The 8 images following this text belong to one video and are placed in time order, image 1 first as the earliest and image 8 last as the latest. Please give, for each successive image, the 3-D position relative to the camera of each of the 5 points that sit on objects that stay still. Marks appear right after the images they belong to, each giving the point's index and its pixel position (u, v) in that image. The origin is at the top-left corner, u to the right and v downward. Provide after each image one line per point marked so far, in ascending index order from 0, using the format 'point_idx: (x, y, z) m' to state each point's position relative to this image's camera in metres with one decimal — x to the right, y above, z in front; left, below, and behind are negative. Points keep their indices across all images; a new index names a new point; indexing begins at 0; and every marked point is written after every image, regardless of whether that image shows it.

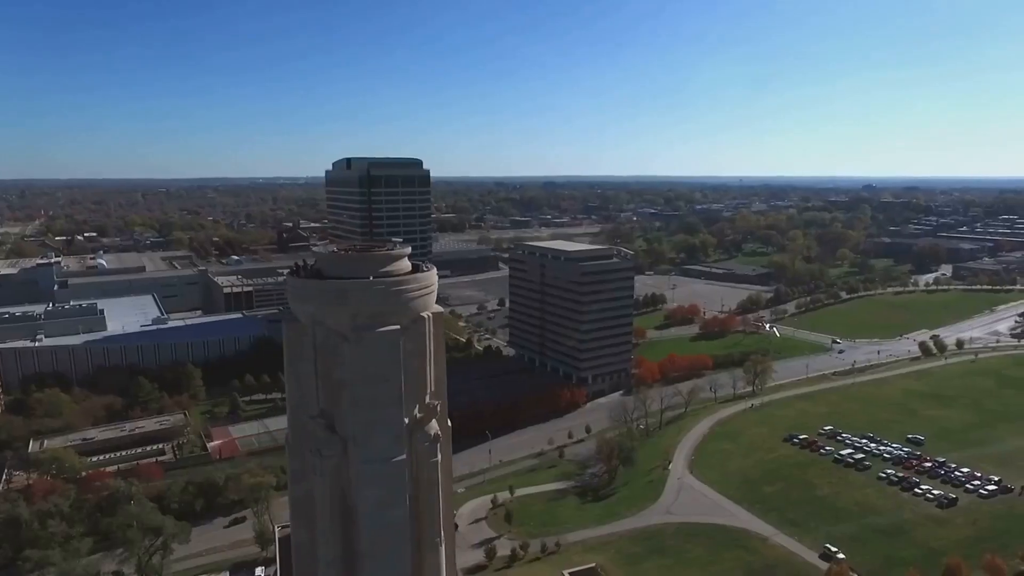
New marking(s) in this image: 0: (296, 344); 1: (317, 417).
0: (-1.9, -0.5, +5.7) m
1: (-1.7, -1.1, +5.6) m
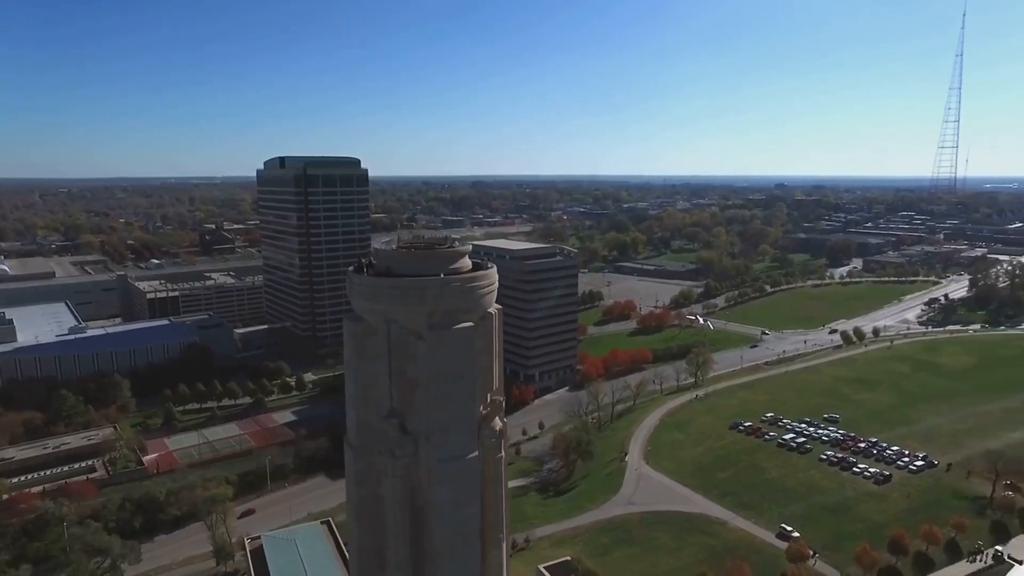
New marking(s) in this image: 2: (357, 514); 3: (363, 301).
0: (-1.3, -0.5, +5.6) m
1: (-1.1, -1.1, +5.6) m
2: (-1.4, -2.0, +5.9) m
3: (-1.3, -0.1, +5.5) m
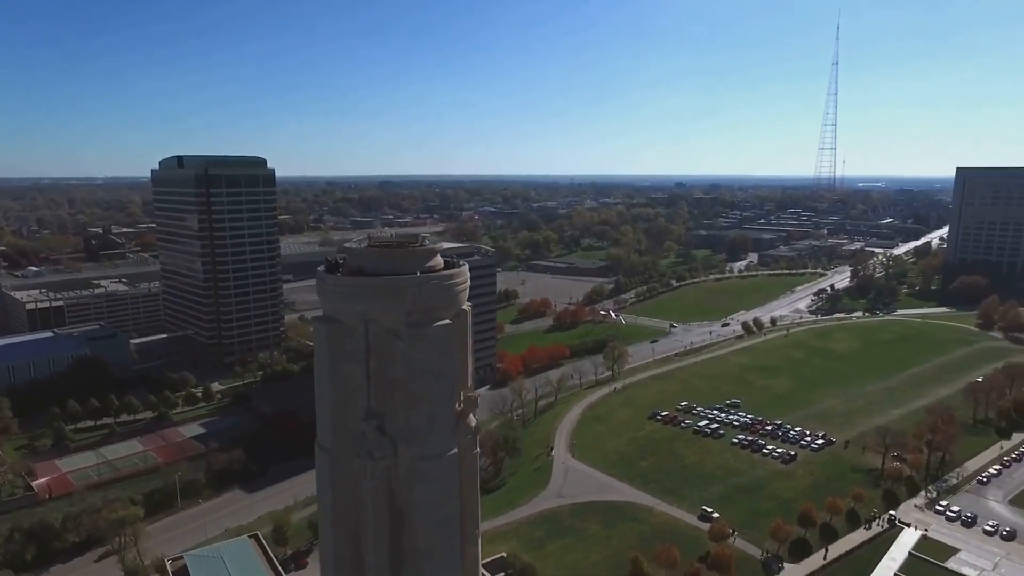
0: (-1.5, -0.5, +5.5) m
1: (-1.2, -1.1, +5.5) m
2: (-1.6, -2.0, +5.7) m
3: (-1.4, -0.1, +5.4) m
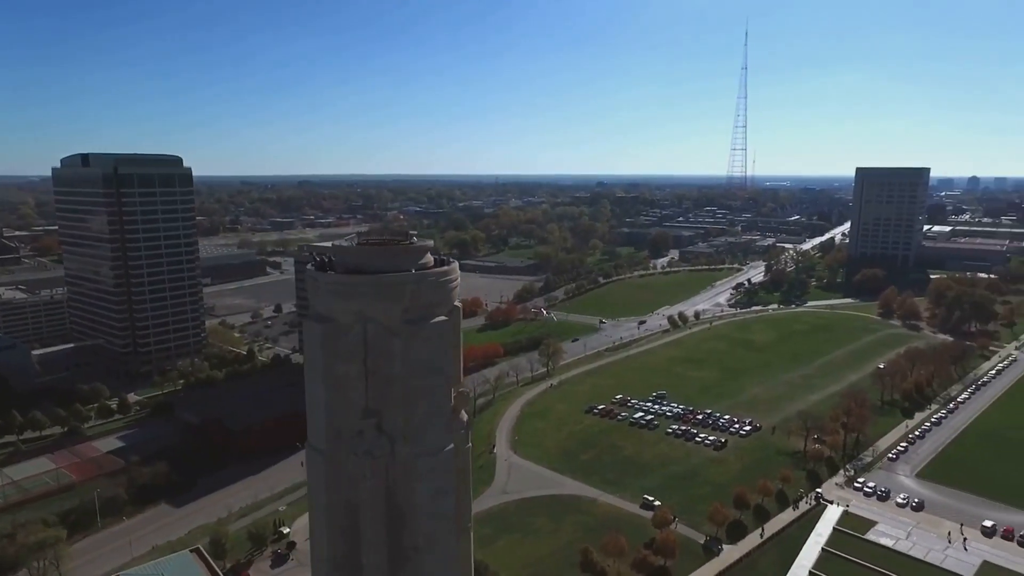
0: (-1.5, -0.5, +5.4) m
1: (-1.3, -1.1, +5.4) m
2: (-1.6, -2.0, +5.6) m
3: (-1.5, -0.1, +5.3) m
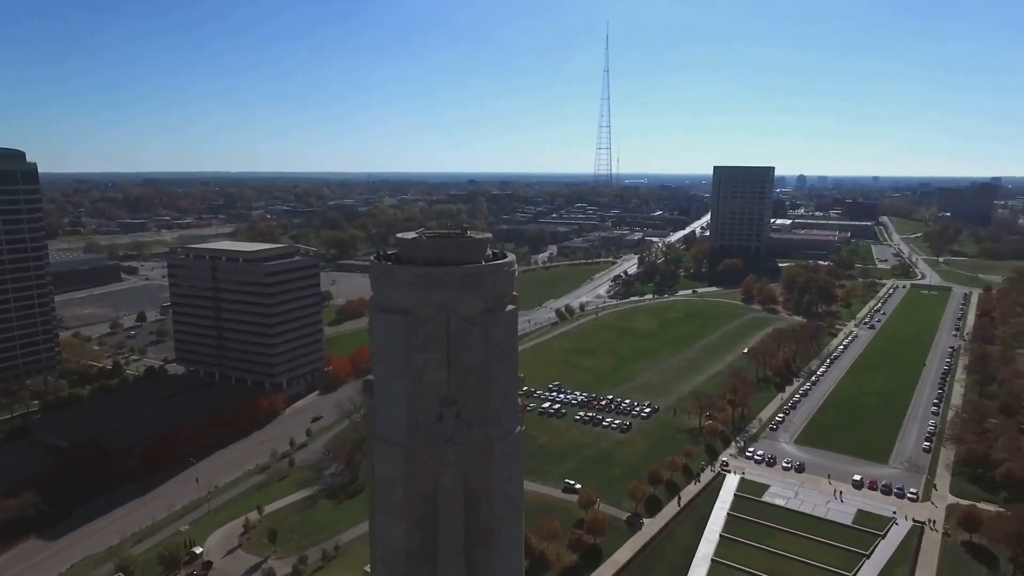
0: (-0.9, -0.4, +5.5) m
1: (-0.6, -1.0, +5.6) m
2: (-1.0, -2.0, +5.7) m
3: (-0.8, 0.0, +5.4) m
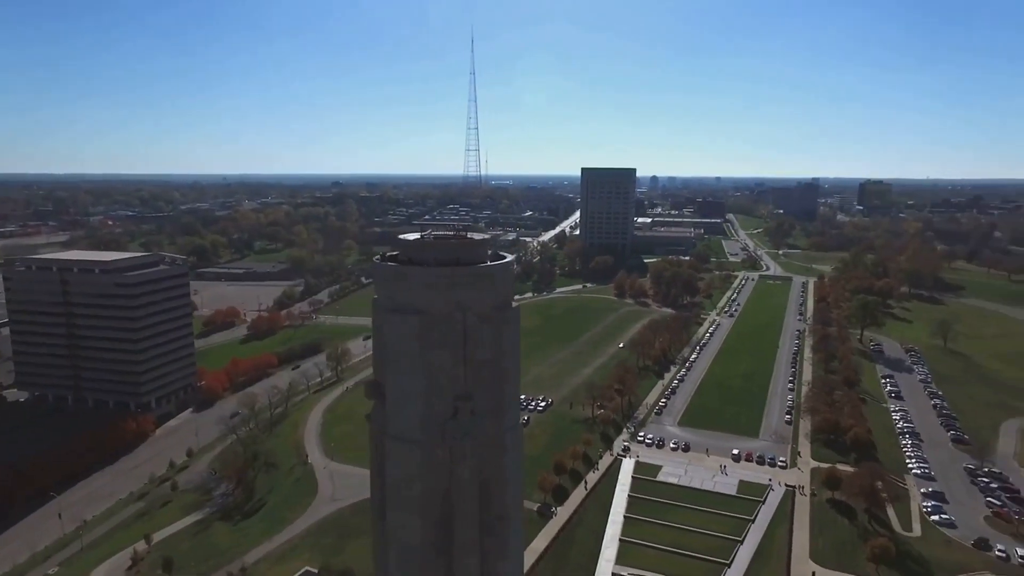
0: (-0.8, -0.4, +5.6) m
1: (-0.5, -1.0, +5.8) m
2: (-0.8, -2.0, +5.9) m
3: (-0.7, 0.0, +5.6) m
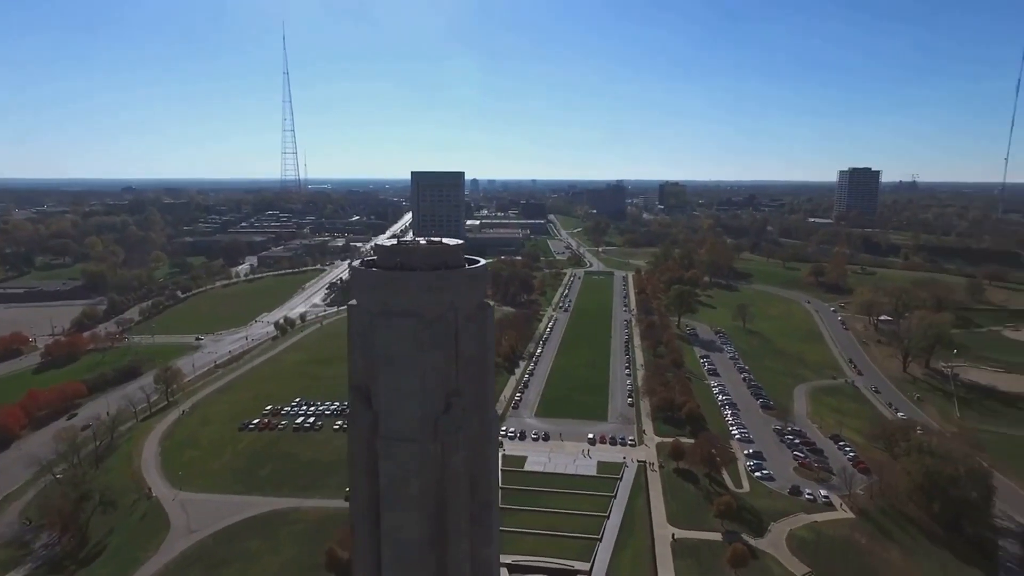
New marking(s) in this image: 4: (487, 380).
0: (-0.8, -0.4, +5.9) m
1: (-0.6, -1.0, +6.1) m
2: (-0.9, -2.0, +6.0) m
3: (-0.8, -0.1, +5.8) m
4: (-0.2, -0.9, +6.4) m
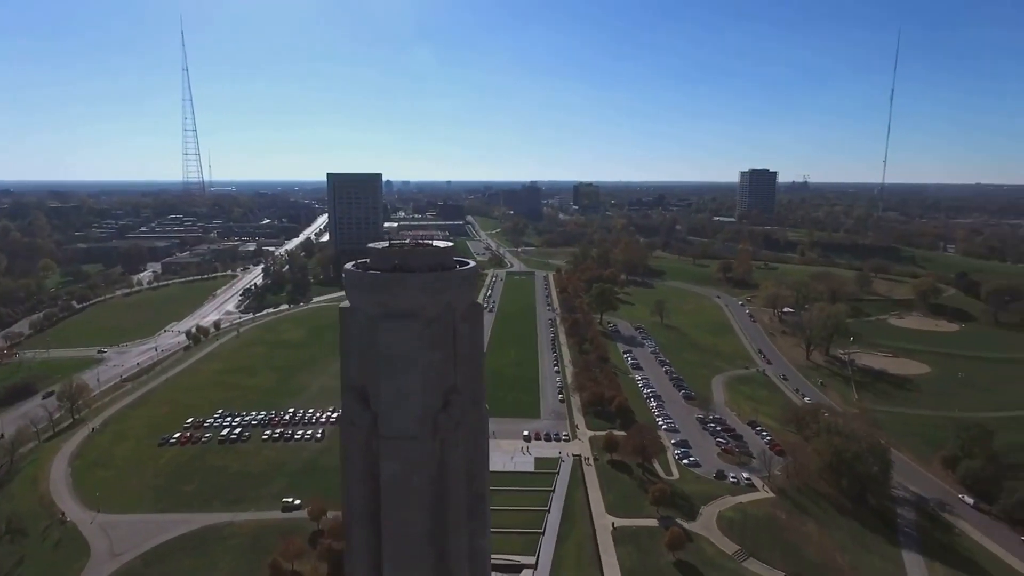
0: (-0.9, -0.4, +6.0) m
1: (-0.6, -1.0, +6.2) m
2: (-0.9, -2.0, +6.2) m
3: (-0.8, -0.1, +6.0) m
4: (-0.3, -0.8, +6.6) m
